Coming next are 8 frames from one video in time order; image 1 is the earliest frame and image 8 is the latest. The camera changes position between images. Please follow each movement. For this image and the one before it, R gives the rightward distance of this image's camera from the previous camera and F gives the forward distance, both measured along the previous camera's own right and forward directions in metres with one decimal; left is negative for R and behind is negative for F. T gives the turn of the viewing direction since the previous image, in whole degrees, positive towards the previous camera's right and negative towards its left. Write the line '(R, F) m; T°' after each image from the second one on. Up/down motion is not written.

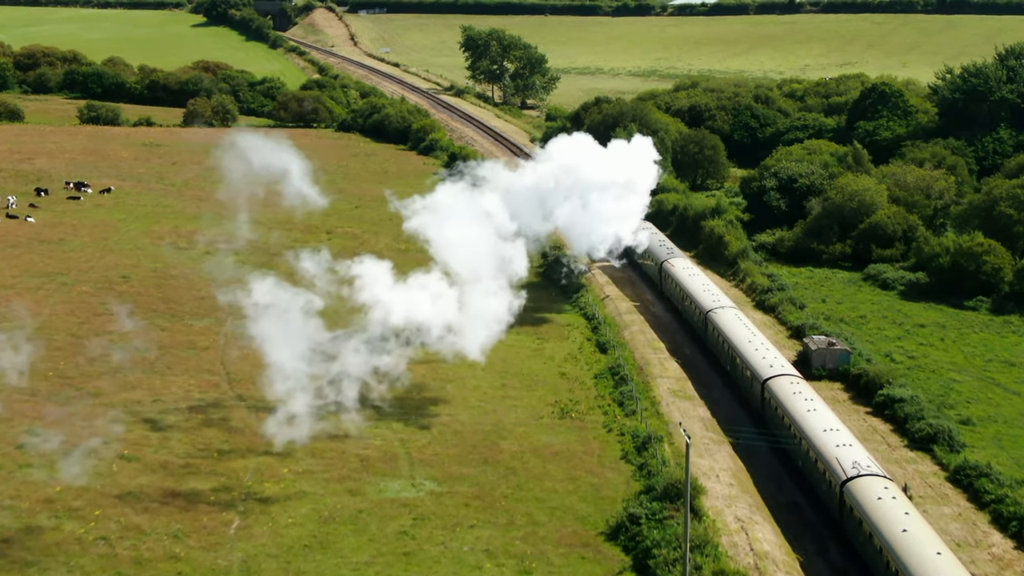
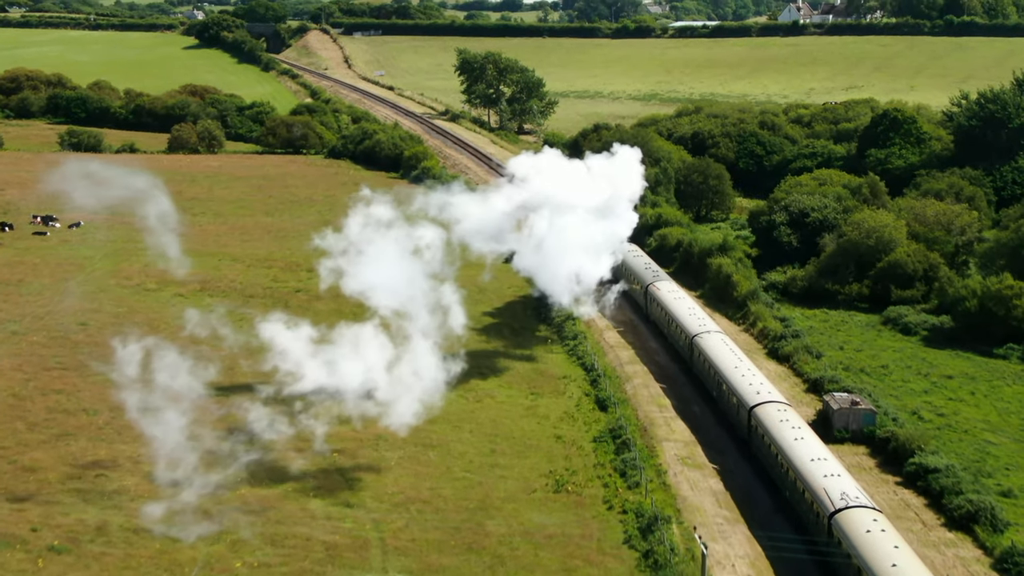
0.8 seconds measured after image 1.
(+0.2, +3.3) m; 0°
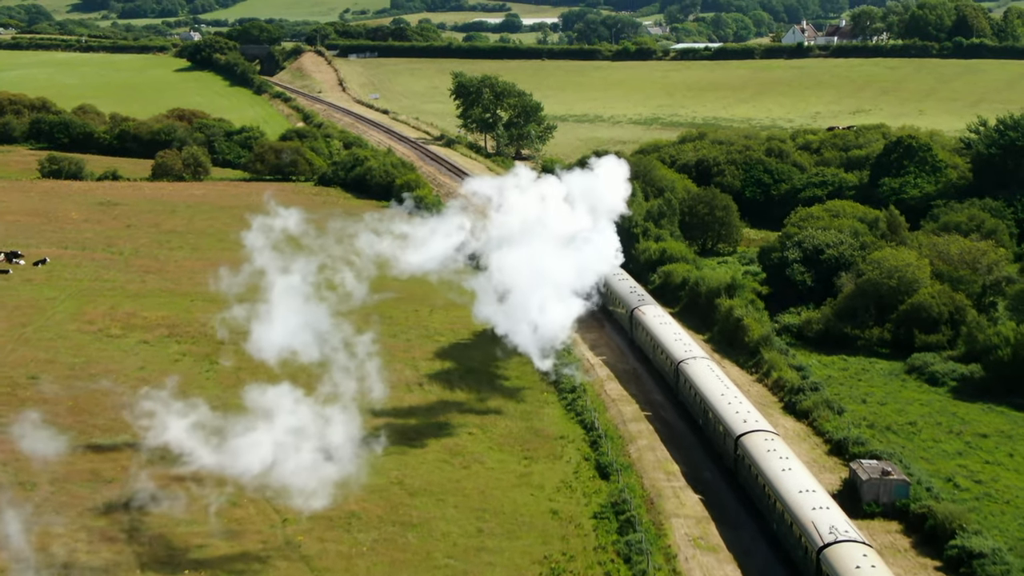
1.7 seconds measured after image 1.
(+0.2, +3.4) m; 0°
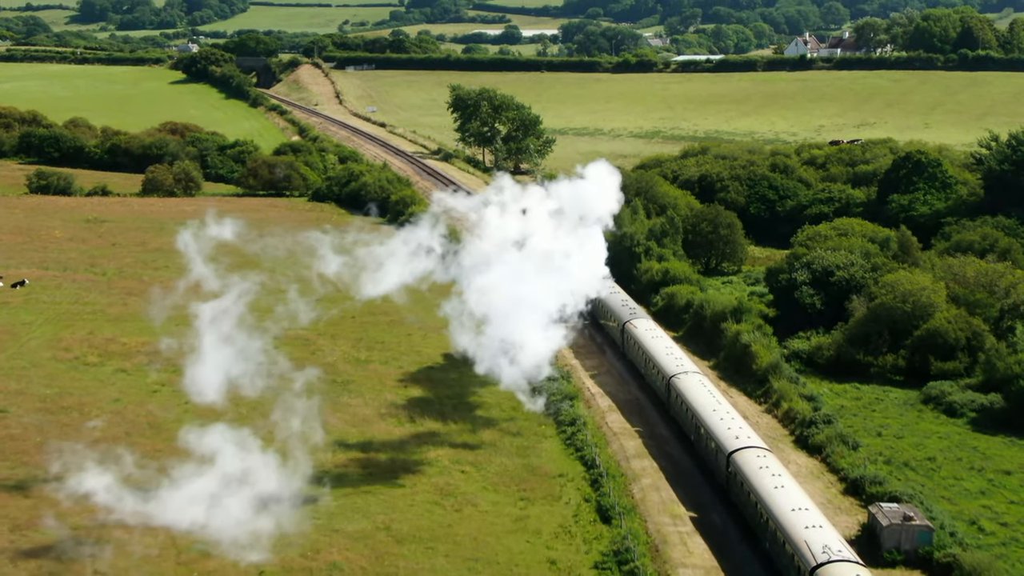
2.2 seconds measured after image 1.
(+0.1, +1.9) m; 0°
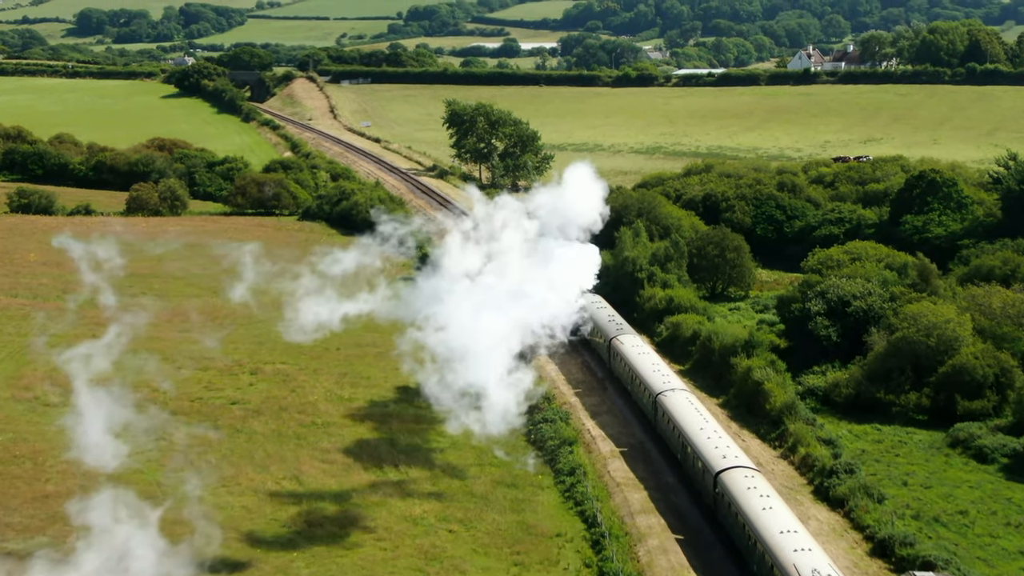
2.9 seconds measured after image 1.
(+0.1, +2.9) m; 0°
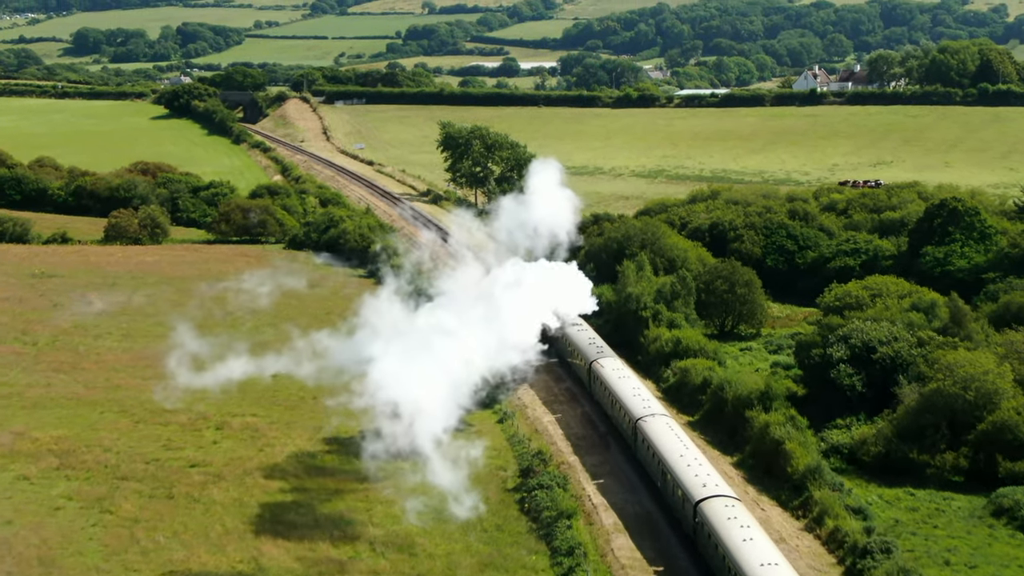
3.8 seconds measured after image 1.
(+0.2, +3.8) m; 0°
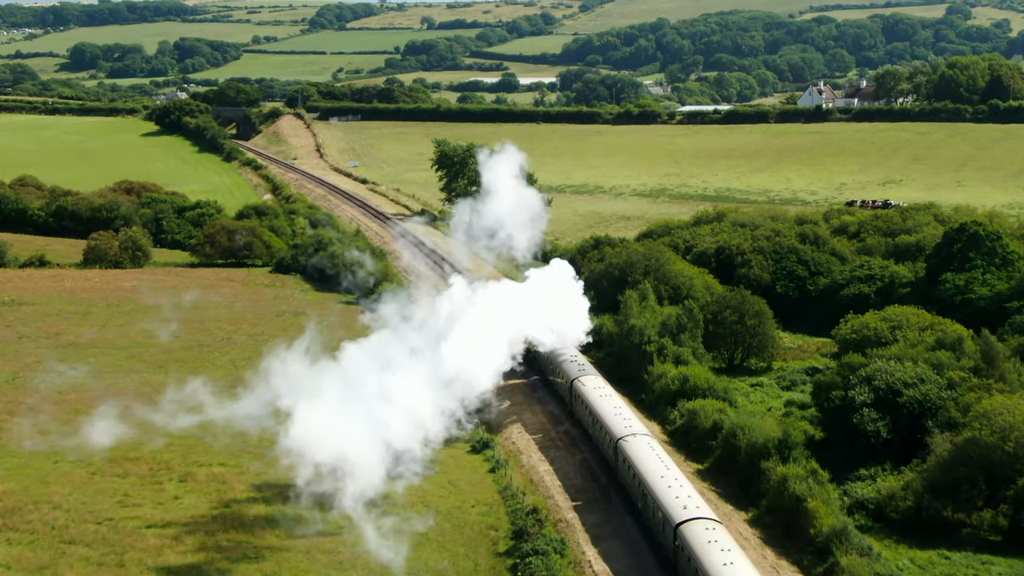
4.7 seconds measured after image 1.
(+0.2, +3.3) m; 0°
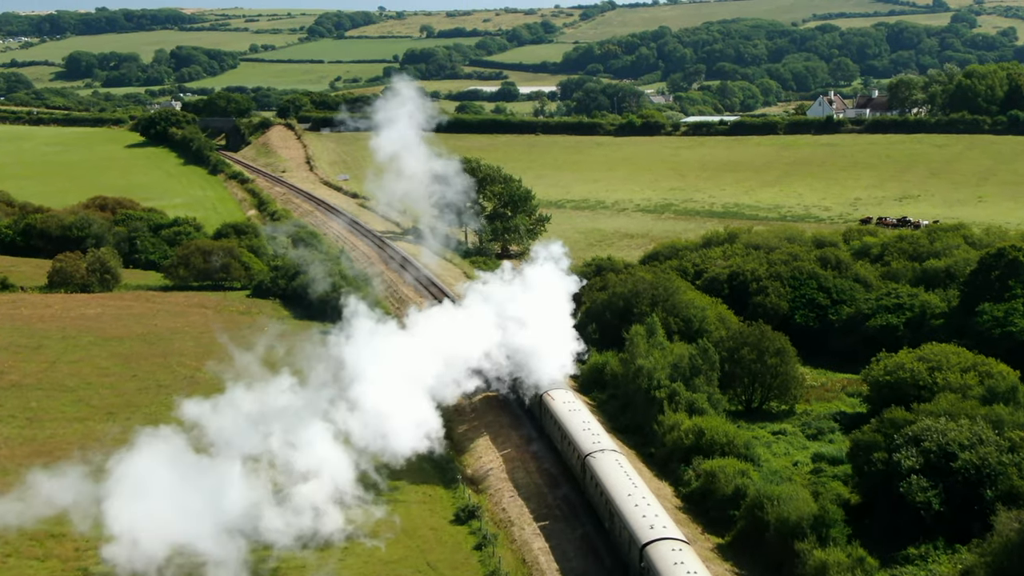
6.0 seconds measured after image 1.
(+0.2, +5.1) m; 0°
